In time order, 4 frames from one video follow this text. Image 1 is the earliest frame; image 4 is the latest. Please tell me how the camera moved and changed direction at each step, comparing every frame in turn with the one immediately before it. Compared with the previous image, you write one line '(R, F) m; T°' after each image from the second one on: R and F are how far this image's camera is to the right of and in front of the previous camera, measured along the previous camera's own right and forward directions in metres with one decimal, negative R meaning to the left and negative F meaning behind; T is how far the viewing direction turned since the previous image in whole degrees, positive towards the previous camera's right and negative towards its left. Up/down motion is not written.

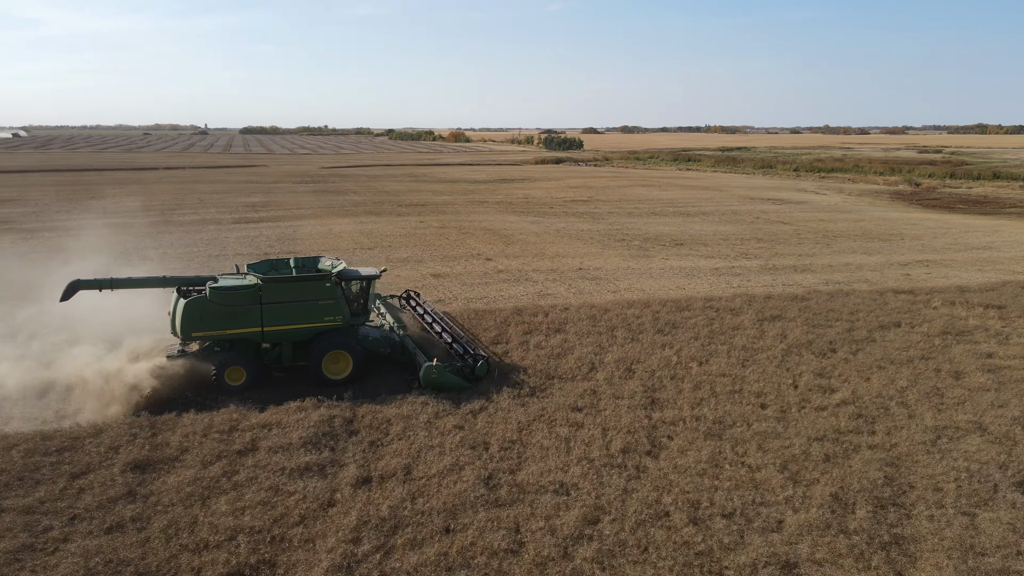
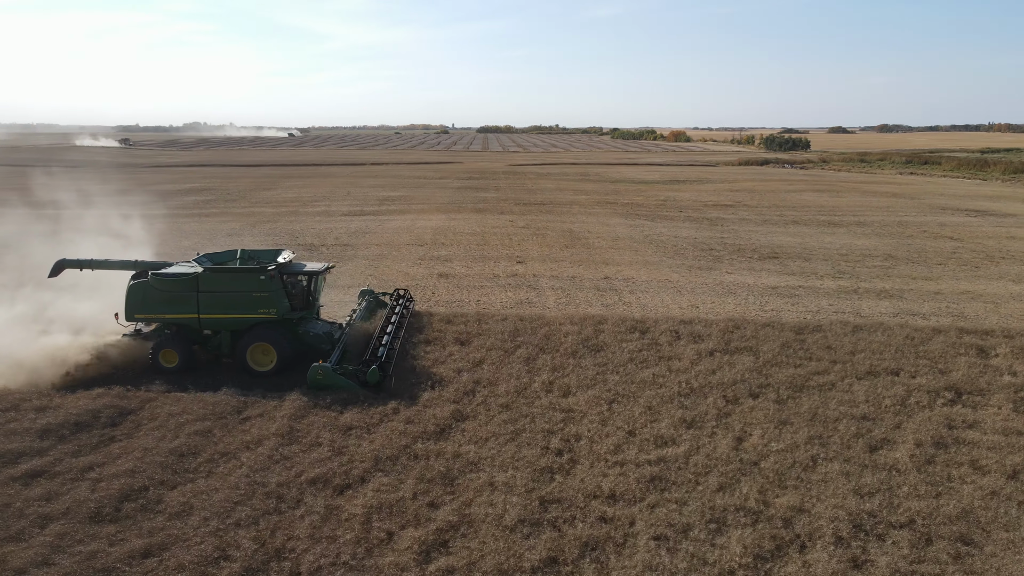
(+4.2, +1.4) m; -17°
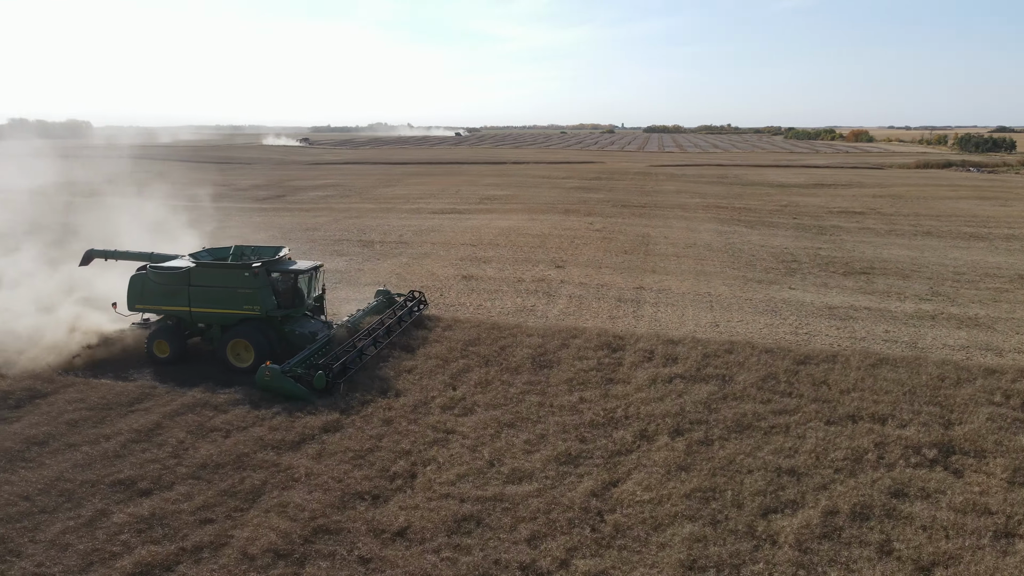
(+2.7, +0.9) m; -12°
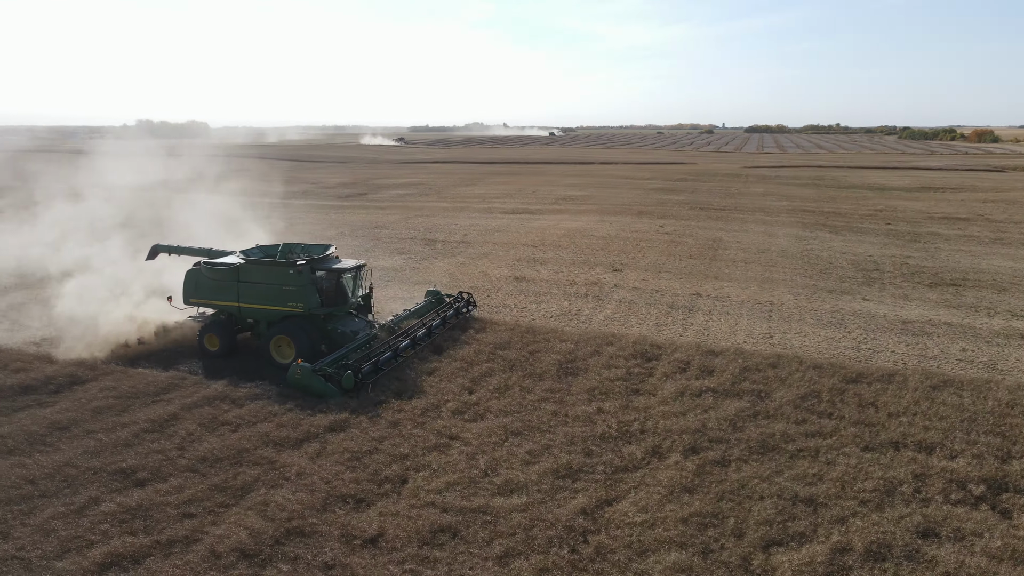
(+0.8, +0.3) m; -7°
